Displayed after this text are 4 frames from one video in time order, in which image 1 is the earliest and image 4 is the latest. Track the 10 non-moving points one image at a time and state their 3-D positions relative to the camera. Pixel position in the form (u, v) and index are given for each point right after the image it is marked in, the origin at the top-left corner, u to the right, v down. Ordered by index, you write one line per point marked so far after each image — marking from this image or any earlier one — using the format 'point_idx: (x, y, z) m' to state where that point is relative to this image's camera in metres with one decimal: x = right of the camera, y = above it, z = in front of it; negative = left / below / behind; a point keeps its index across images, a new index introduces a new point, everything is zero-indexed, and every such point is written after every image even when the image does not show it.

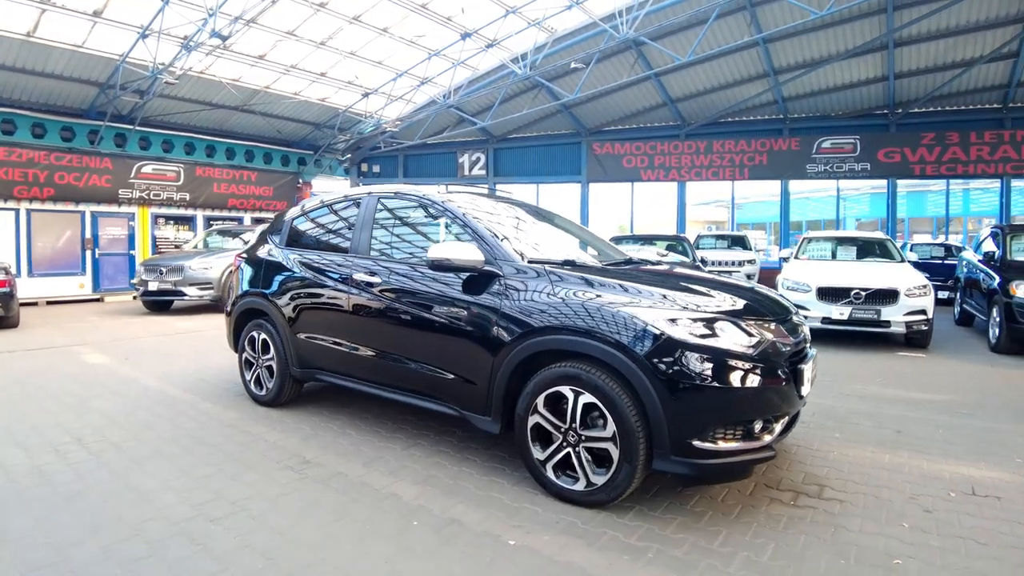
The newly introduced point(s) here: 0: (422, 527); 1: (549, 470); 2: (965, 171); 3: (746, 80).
0: (-0.4, -1.2, +3.1) m
1: (+0.2, -1.0, +3.4) m
2: (+9.8, +2.5, +13.8) m
3: (+5.2, +4.6, +14.3) m
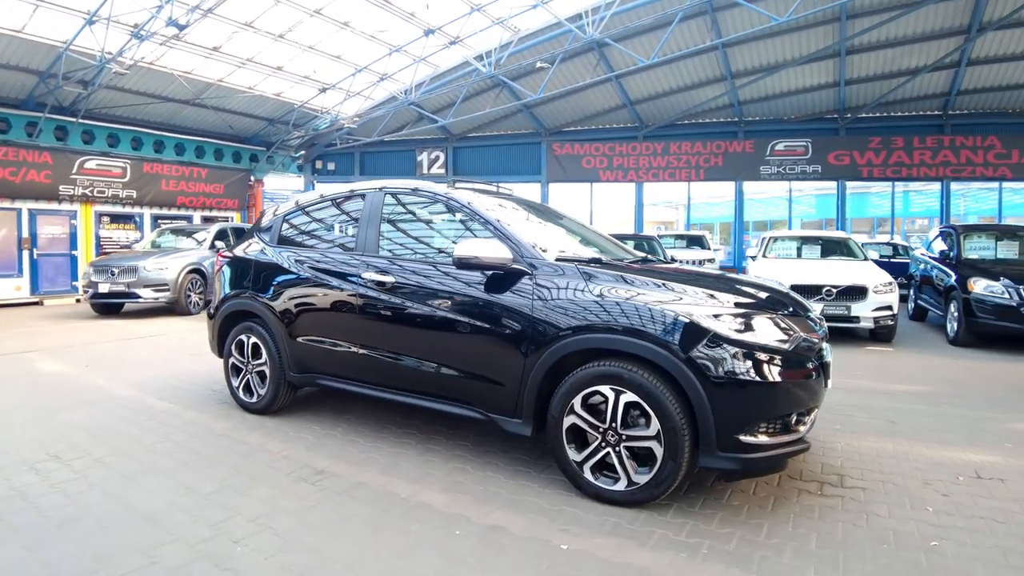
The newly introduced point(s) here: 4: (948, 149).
0: (-0.2, -1.2, +3.0) m
1: (+0.4, -1.0, +3.4) m
2: (+9.0, +2.6, +14.5) m
3: (+4.4, +4.7, +14.7) m
4: (+9.8, +3.1, +14.2) m
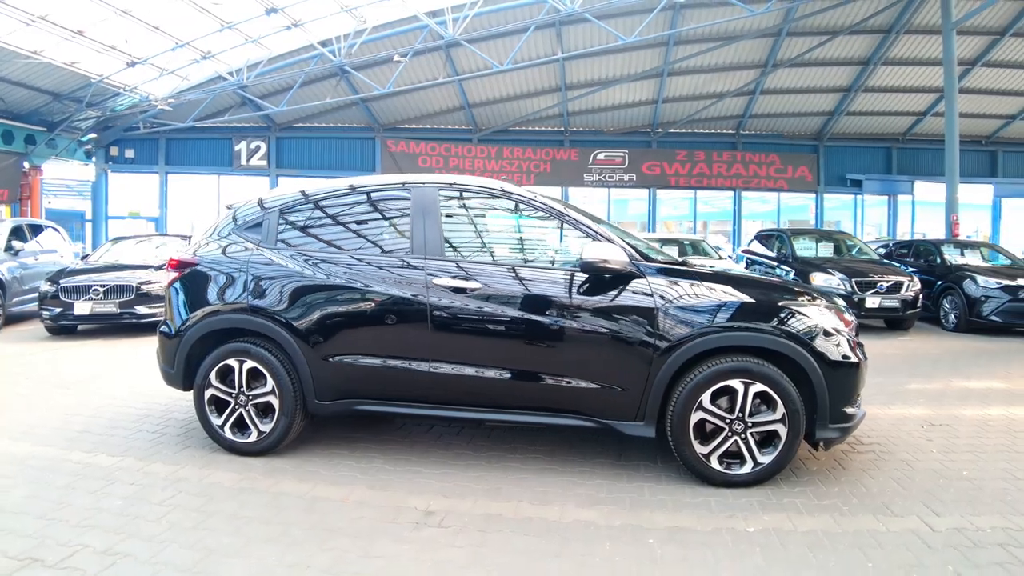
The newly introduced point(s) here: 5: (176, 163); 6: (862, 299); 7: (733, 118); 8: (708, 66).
0: (+0.7, -1.2, +3.1) m
1: (+1.1, -1.0, +3.6) m
2: (+5.1, +2.8, +17.0) m
3: (+0.7, +4.7, +15.5) m
4: (+5.9, +3.3, +17.0) m
5: (-8.9, +3.3, +17.1) m
6: (+4.7, -0.1, +8.7) m
7: (+5.6, +4.4, +16.5) m
8: (+4.3, +4.9, +14.2) m
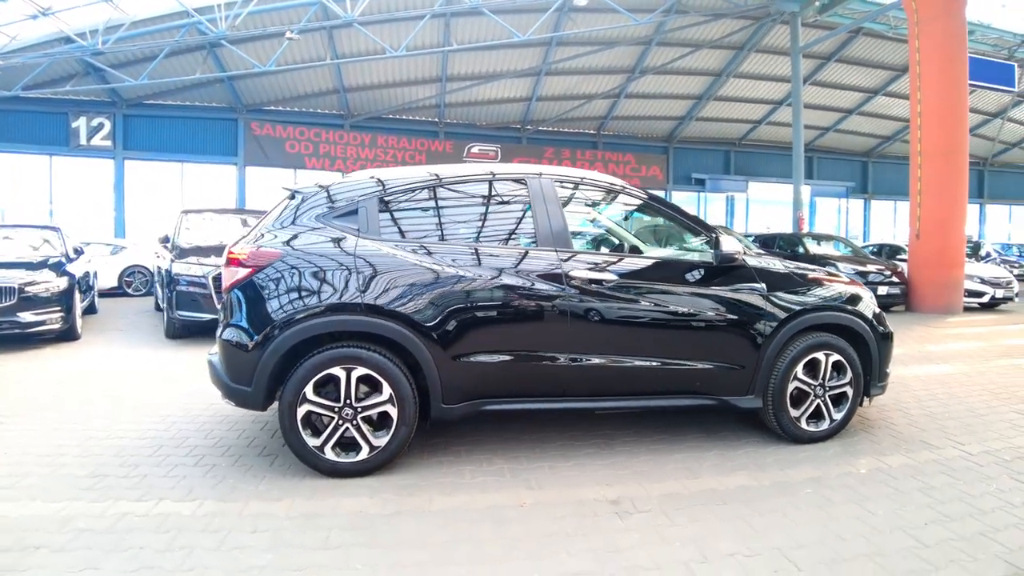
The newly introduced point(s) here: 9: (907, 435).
0: (+1.6, -1.1, +3.5) m
1: (+1.9, -0.9, +4.1) m
2: (+1.7, +3.1, +18.0) m
3: (-2.2, +4.9, +15.3) m
4: (+2.5, +3.6, +18.2) m
5: (-11.7, +3.3, +14.1) m
6: (+3.8, +0.1, +10.0) m
7: (+2.3, +4.7, +17.7) m
8: (+1.7, +5.1, +15.1) m
9: (+2.8, -1.0, +4.4) m
